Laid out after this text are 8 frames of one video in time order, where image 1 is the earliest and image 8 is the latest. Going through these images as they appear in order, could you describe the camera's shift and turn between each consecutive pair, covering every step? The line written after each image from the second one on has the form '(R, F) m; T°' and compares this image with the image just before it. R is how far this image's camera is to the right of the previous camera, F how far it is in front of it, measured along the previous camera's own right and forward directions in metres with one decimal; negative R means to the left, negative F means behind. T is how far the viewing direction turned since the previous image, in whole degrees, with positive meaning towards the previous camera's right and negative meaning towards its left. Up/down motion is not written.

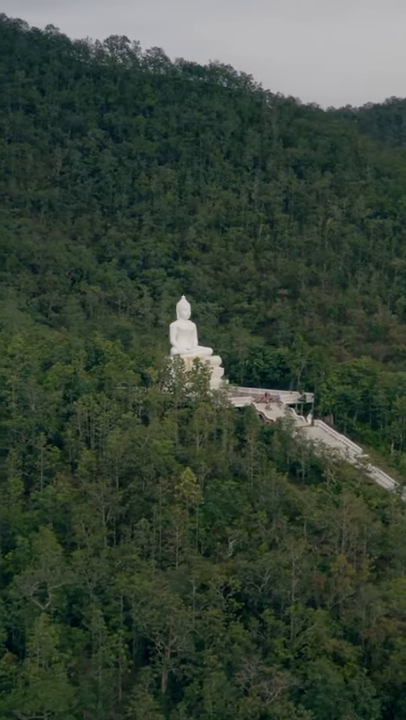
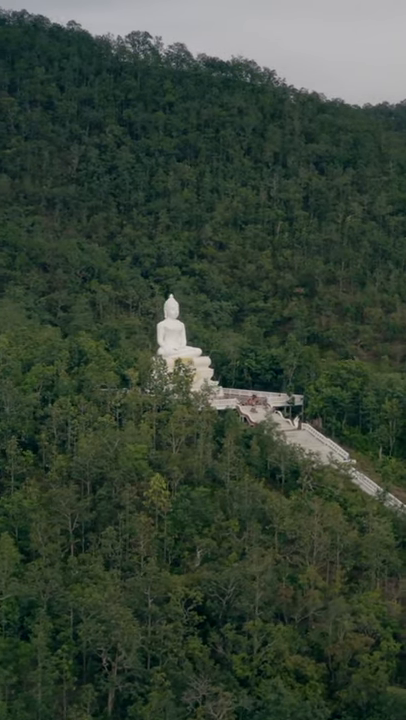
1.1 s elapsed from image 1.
(+2.2, +1.7) m; -2°
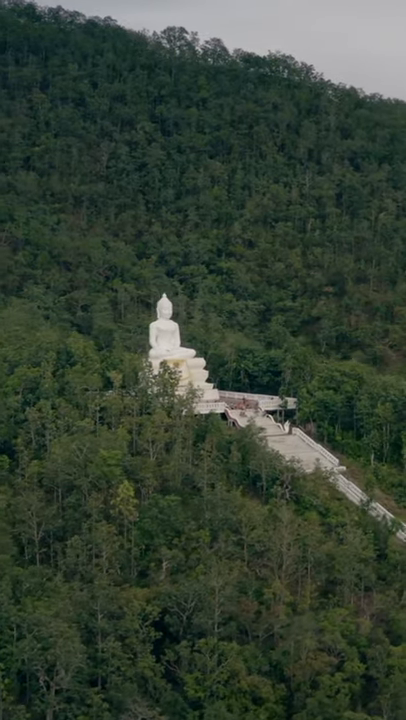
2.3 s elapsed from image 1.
(+2.5, +1.9) m; -3°
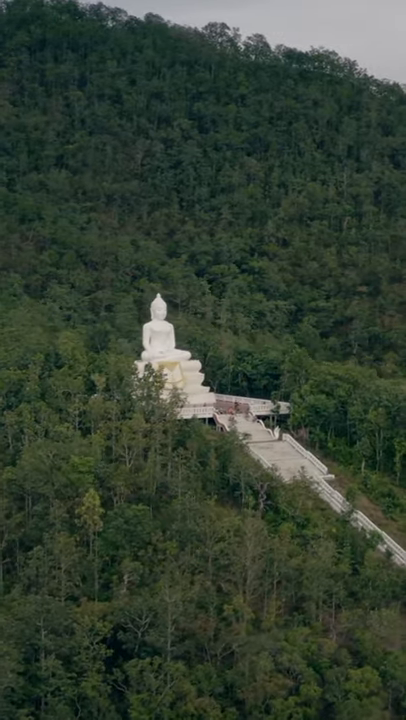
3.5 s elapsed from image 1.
(+2.6, +1.8) m; -3°
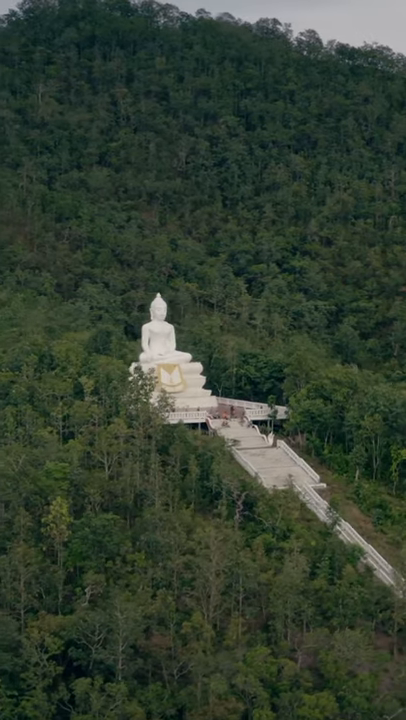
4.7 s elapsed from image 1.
(+2.7, +1.8) m; -3°
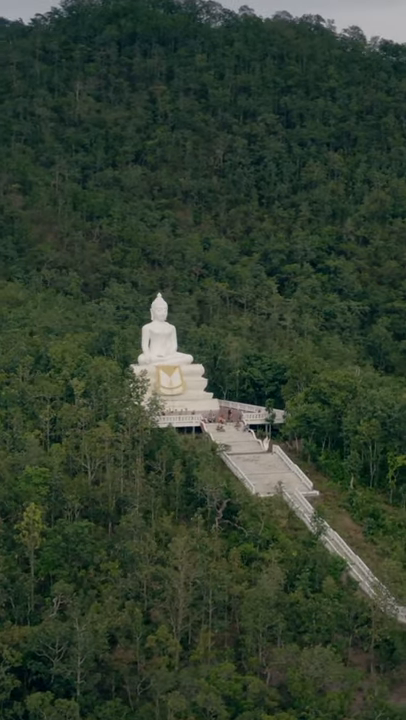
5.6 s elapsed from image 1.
(+2.1, +1.4) m; -3°
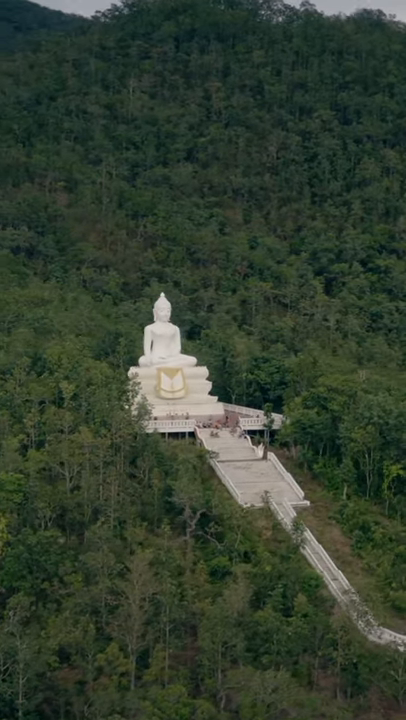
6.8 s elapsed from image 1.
(+2.7, +1.8) m; -4°
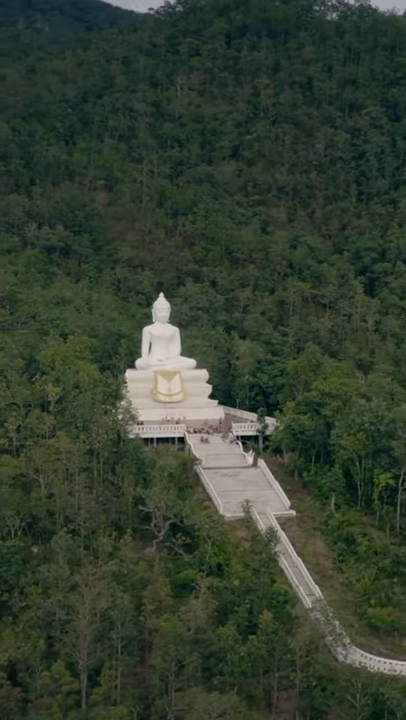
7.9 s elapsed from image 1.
(+2.4, +1.6) m; -3°
